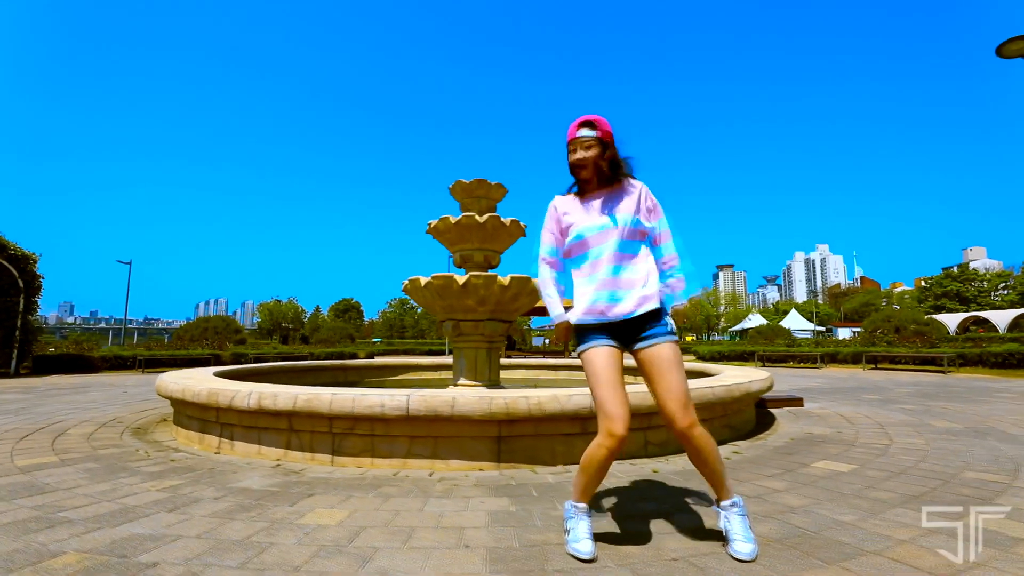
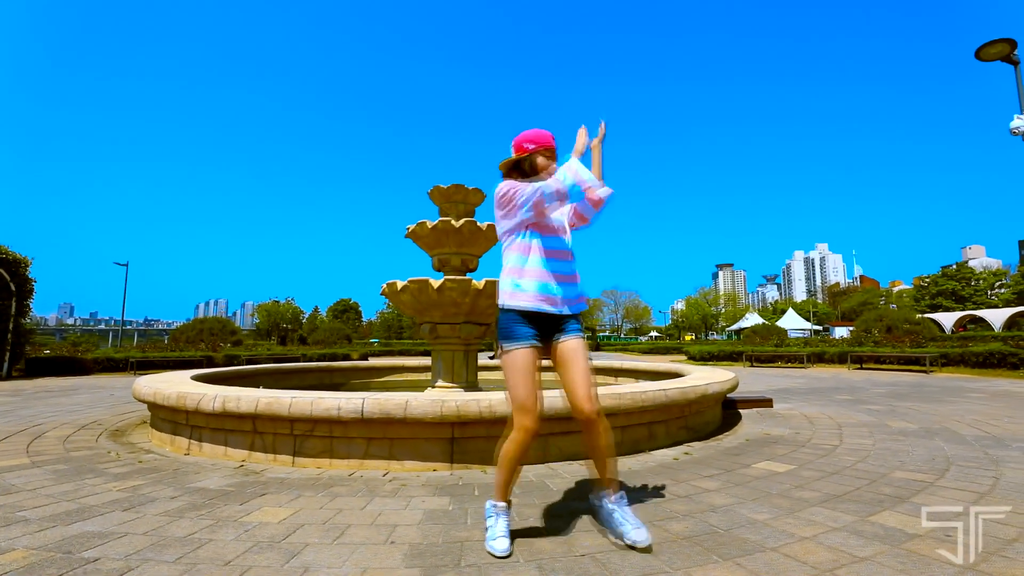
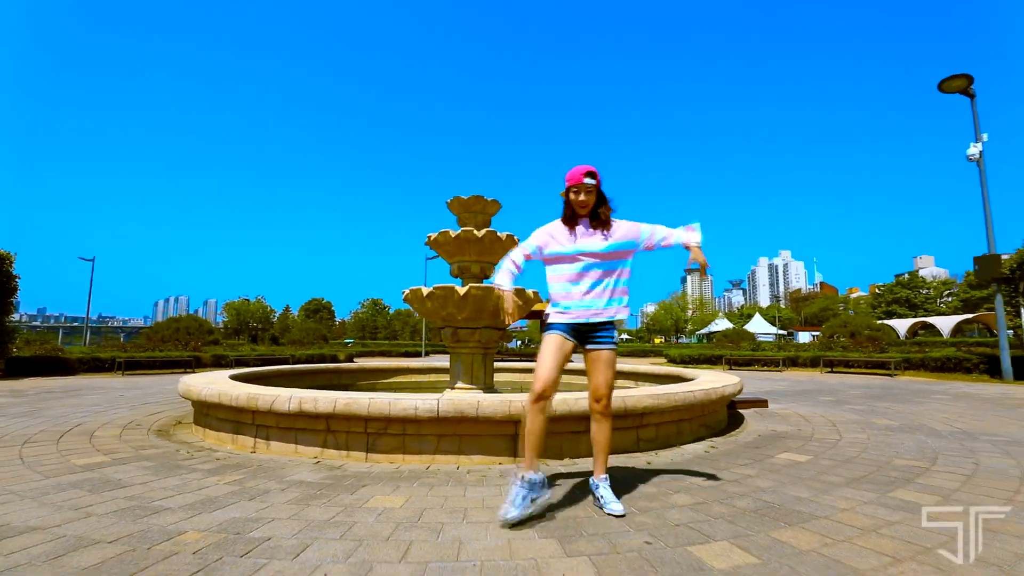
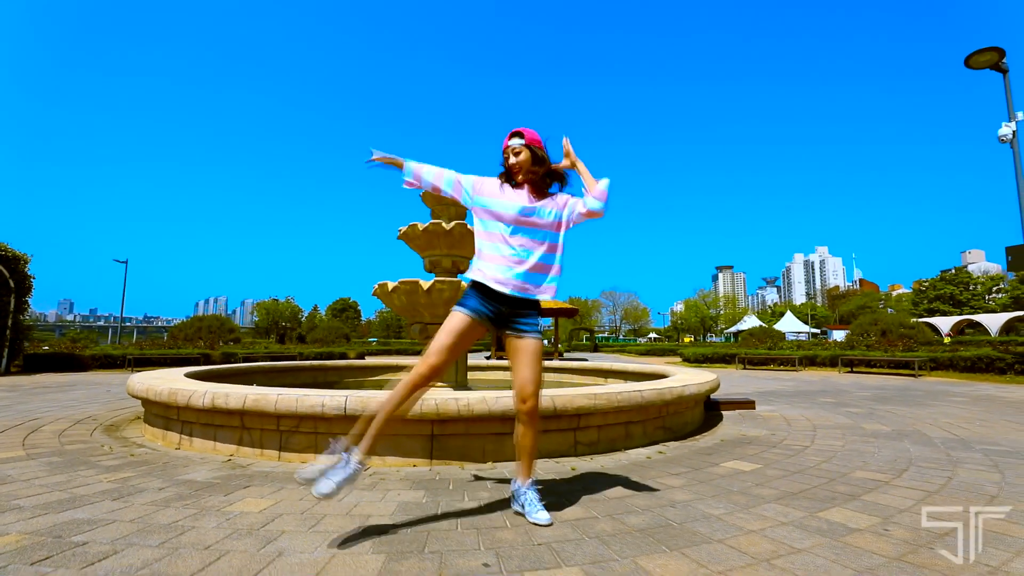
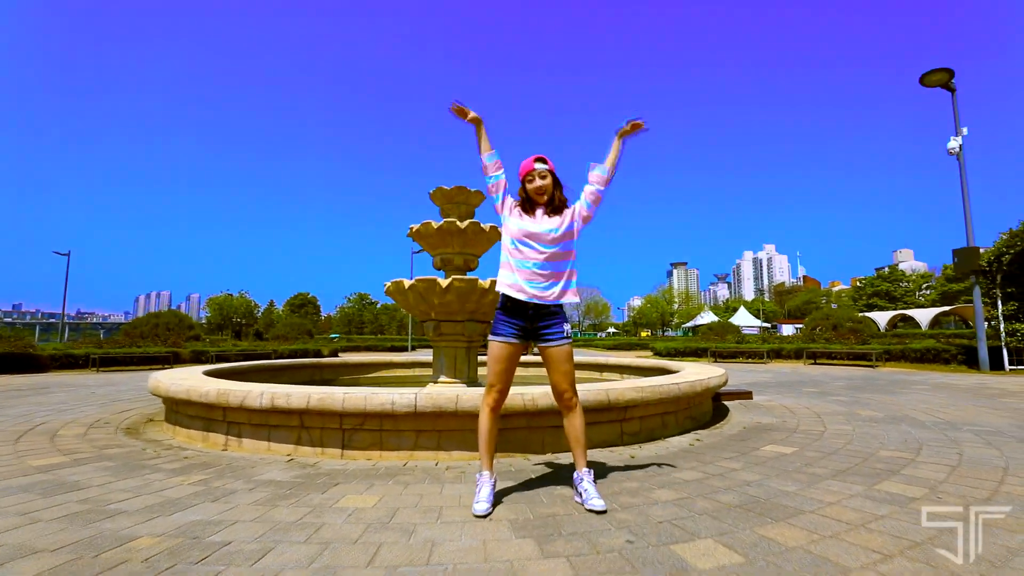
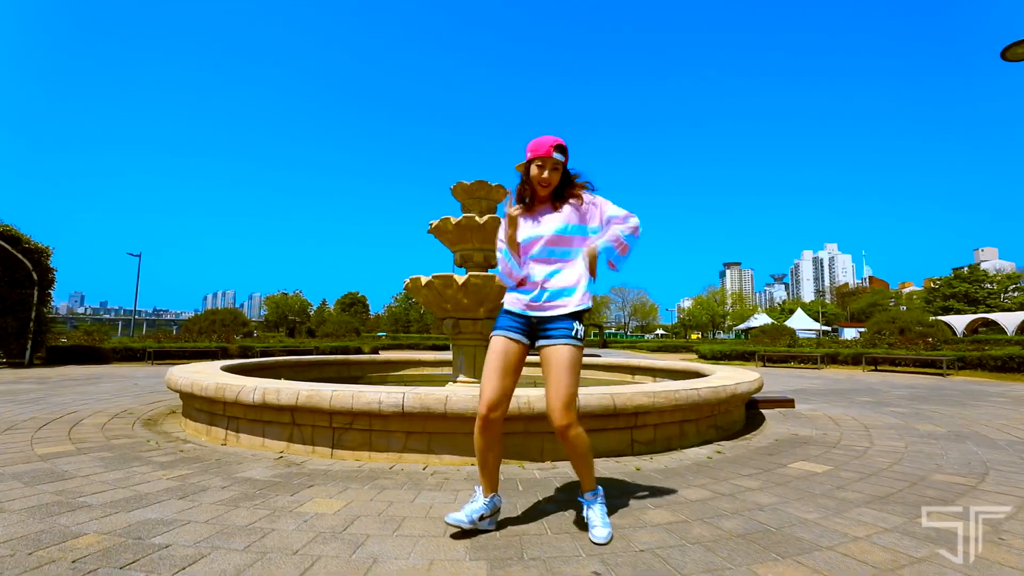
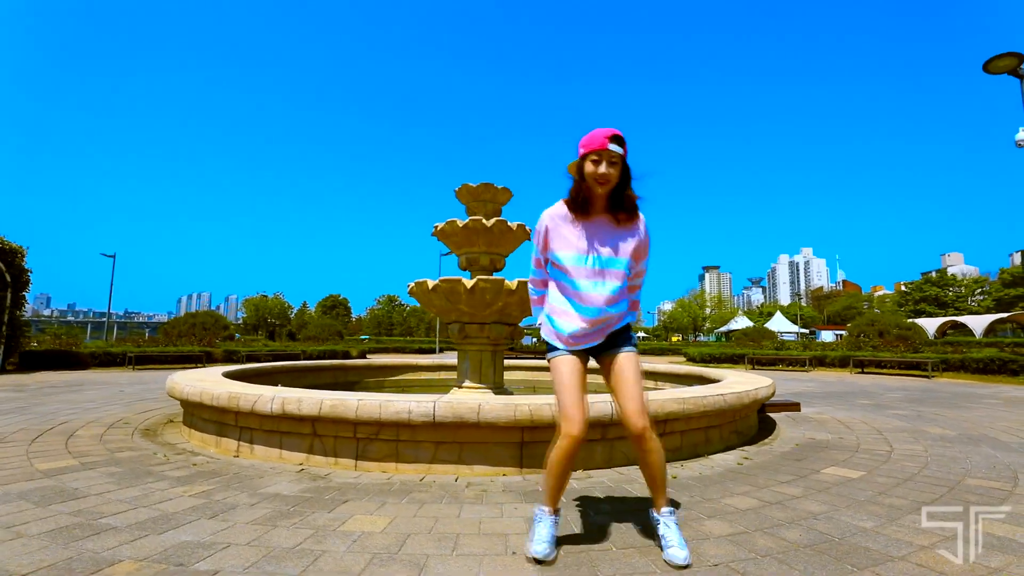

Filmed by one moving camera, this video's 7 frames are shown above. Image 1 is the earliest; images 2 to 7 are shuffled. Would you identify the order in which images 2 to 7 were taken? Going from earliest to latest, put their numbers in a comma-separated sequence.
2, 4, 6, 7, 3, 5
